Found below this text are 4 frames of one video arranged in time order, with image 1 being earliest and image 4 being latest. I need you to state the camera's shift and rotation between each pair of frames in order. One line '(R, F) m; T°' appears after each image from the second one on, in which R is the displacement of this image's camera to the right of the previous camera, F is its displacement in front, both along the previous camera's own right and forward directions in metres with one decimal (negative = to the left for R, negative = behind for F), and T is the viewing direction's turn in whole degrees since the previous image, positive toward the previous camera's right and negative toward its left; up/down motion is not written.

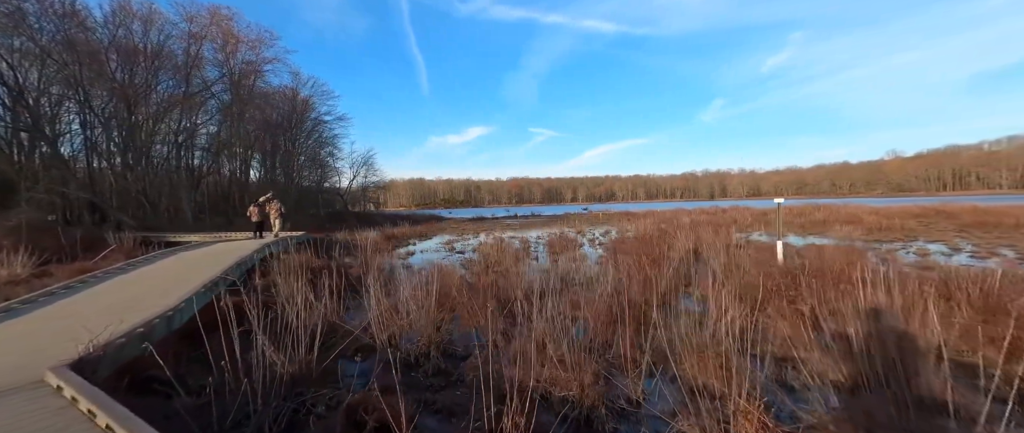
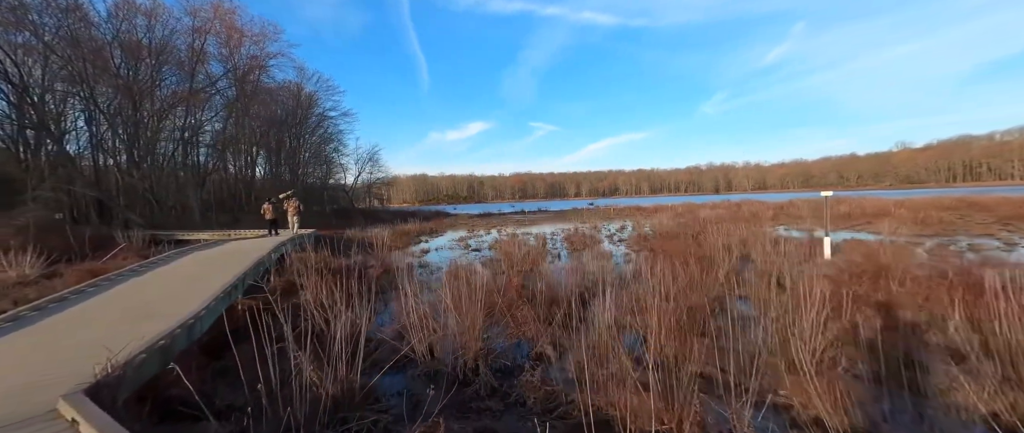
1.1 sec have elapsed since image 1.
(-0.7, +0.5) m; 0°
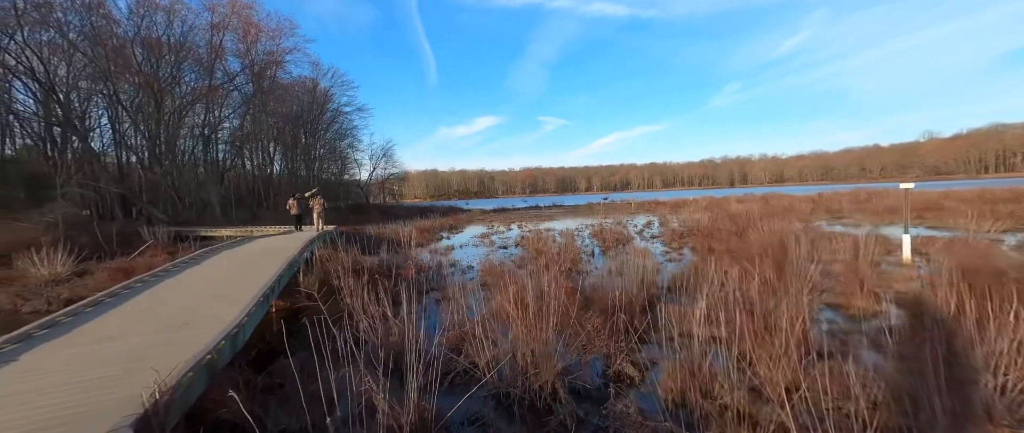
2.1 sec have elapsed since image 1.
(-0.8, +0.5) m; -2°
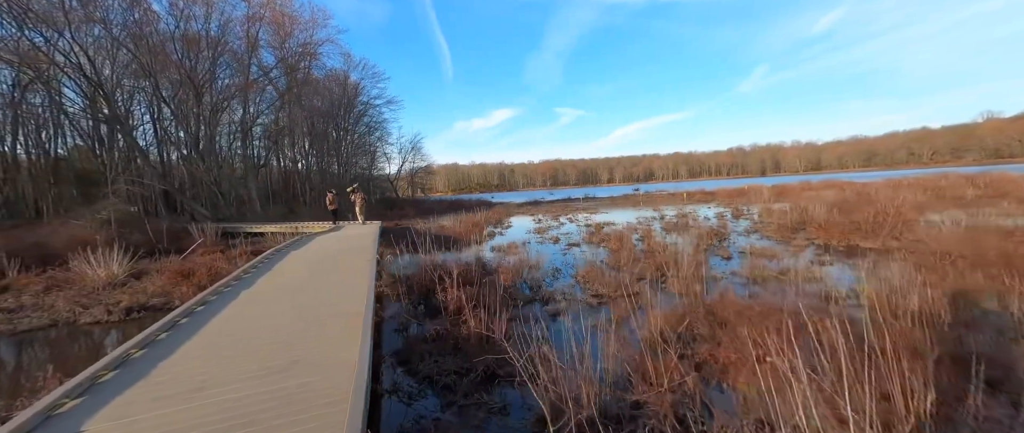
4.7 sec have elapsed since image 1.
(-2.3, +1.5) m; -3°
